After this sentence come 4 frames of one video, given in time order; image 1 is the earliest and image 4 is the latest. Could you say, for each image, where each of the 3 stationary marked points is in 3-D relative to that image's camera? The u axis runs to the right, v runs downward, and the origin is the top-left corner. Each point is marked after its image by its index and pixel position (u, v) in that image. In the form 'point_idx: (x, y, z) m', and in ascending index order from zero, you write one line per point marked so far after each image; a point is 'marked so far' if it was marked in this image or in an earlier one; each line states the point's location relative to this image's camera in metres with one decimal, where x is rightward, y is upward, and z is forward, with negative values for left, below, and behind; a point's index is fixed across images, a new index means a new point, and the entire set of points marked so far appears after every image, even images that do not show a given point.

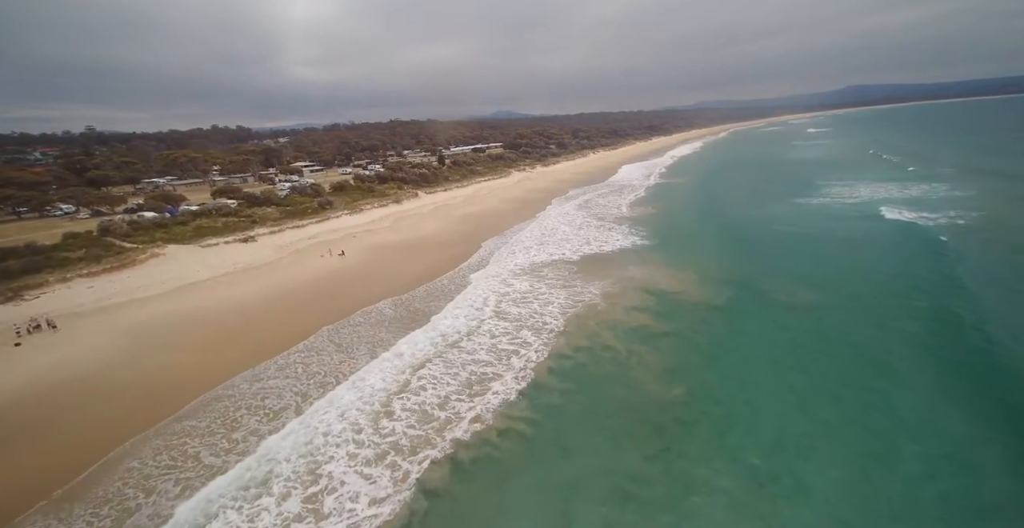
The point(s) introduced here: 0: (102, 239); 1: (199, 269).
0: (-19.6, +1.2, +19.8) m
1: (-12.9, -0.2, +17.0) m
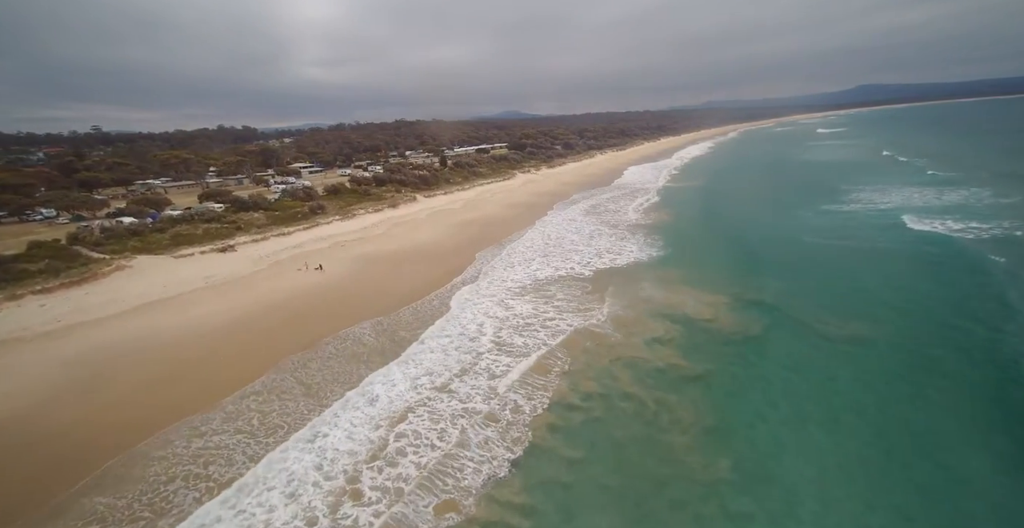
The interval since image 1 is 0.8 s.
0: (-19.5, +0.7, +18.2) m
1: (-12.8, -0.7, +15.3) m
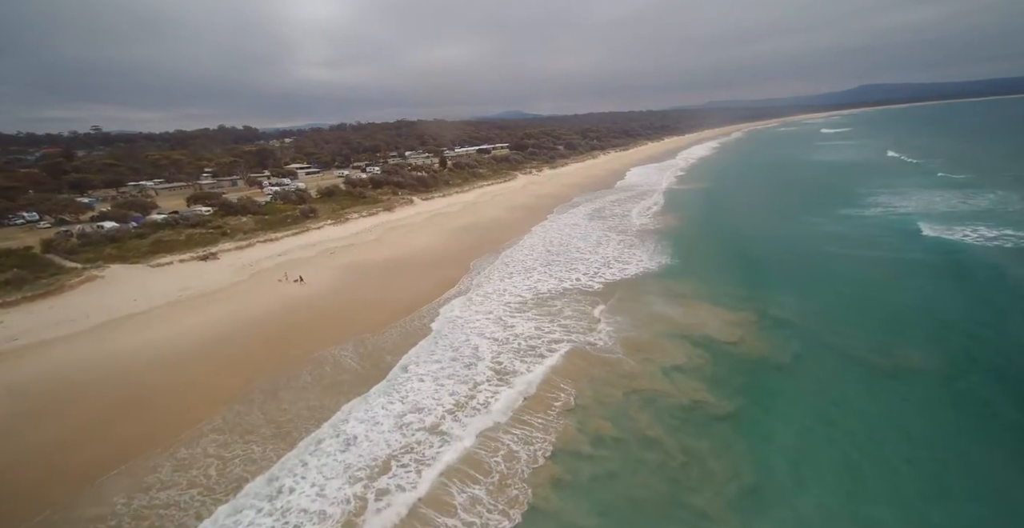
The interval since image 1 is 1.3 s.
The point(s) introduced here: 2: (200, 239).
0: (-19.4, +0.3, +17.1) m
1: (-12.8, -1.1, +14.1) m
2: (-15.1, +1.2, +19.9) m
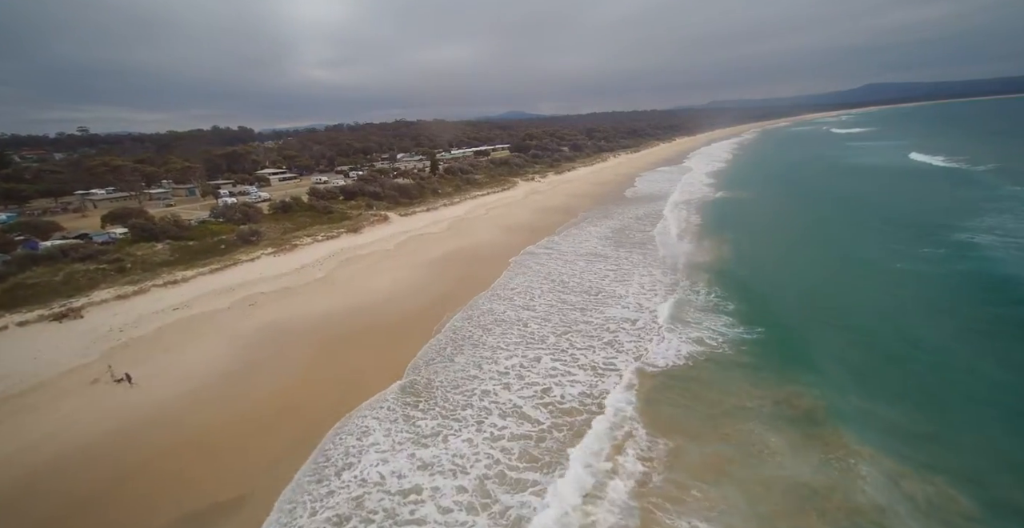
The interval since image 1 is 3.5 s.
0: (-19.5, -1.5, +11.6) m
1: (-12.8, -2.9, +8.6) m
2: (-15.1, -0.6, +14.4) m
